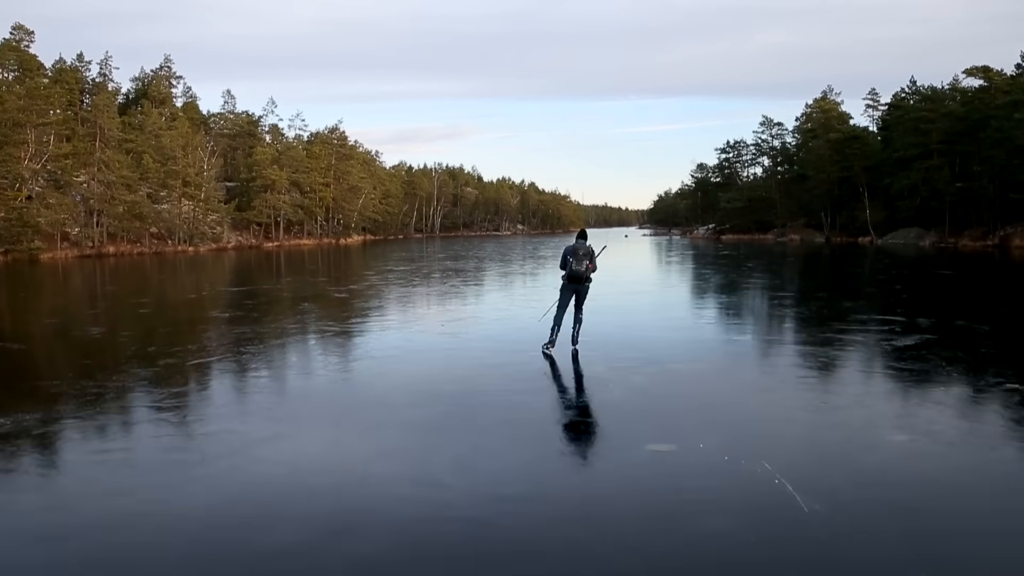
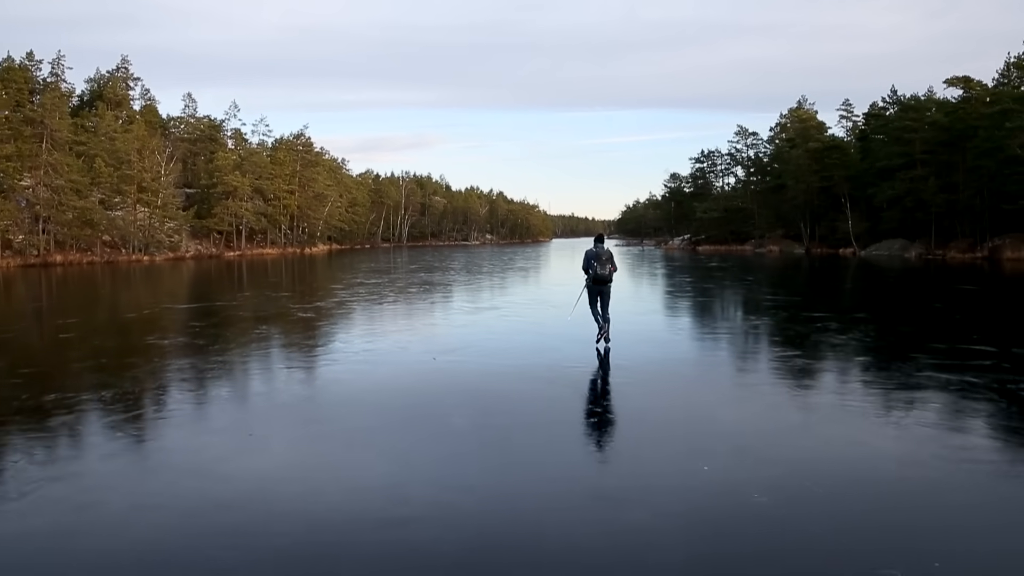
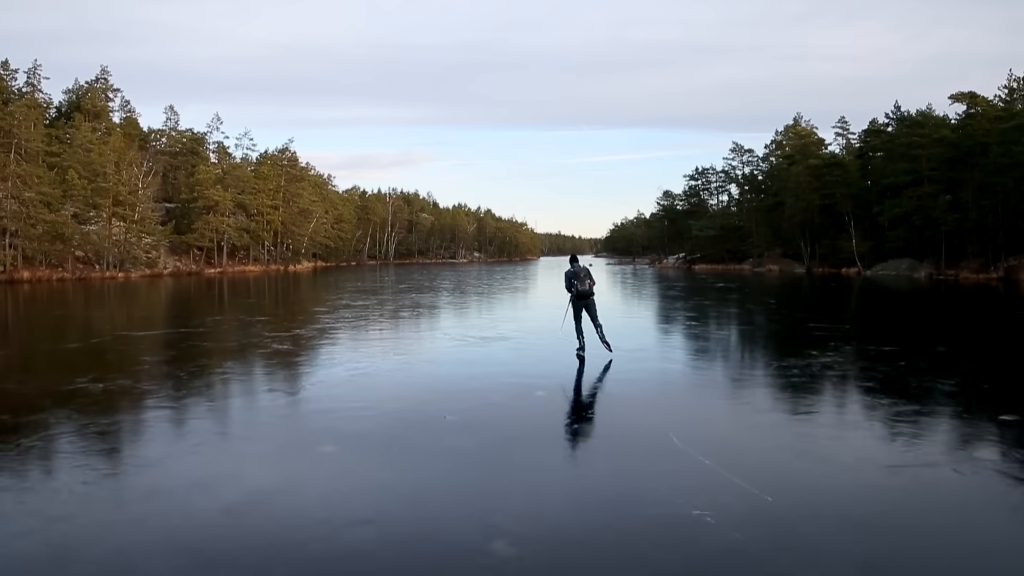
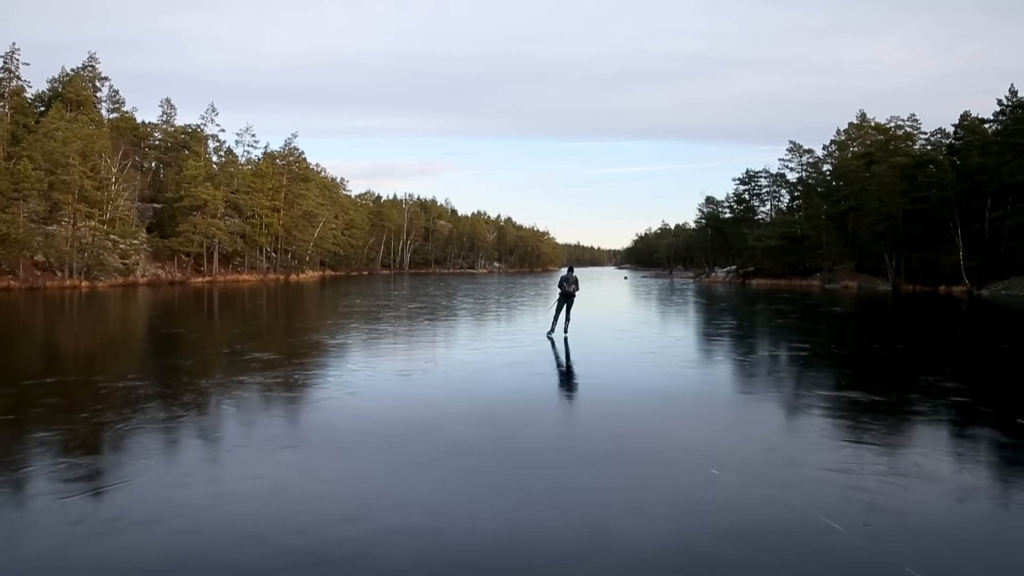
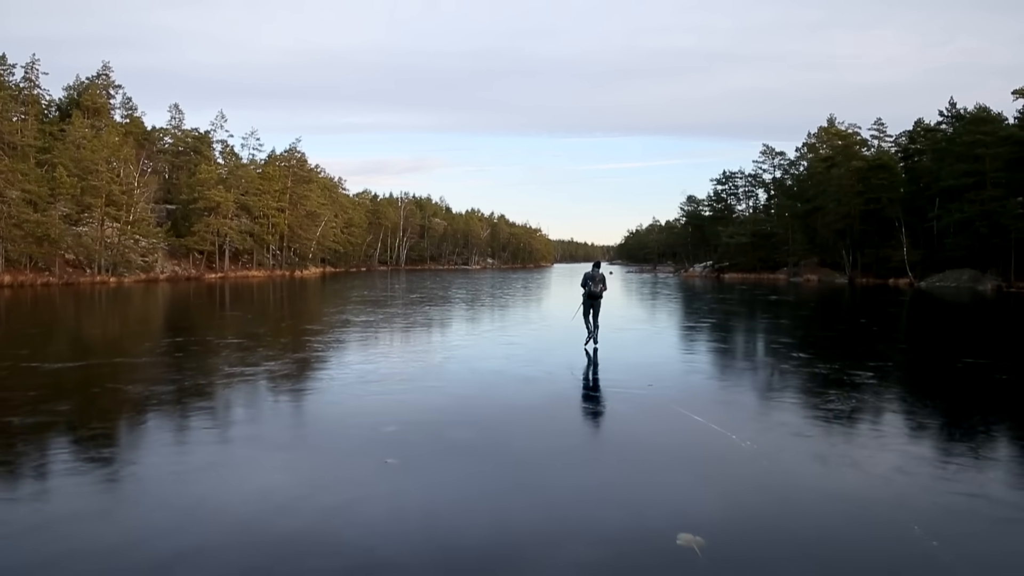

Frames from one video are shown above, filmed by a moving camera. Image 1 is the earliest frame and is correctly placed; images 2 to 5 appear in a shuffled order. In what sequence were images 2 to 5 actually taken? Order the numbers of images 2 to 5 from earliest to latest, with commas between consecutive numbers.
2, 3, 5, 4
